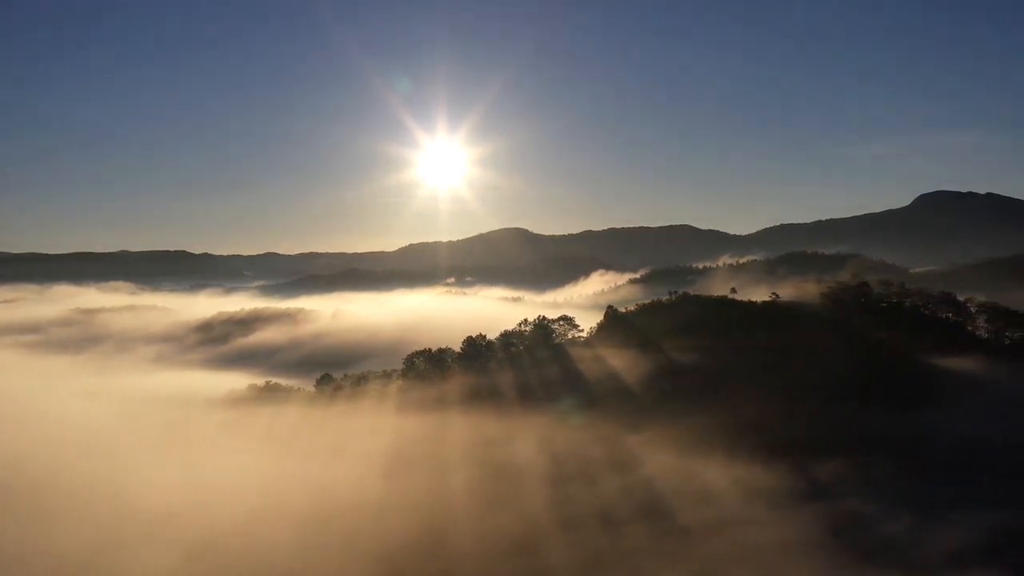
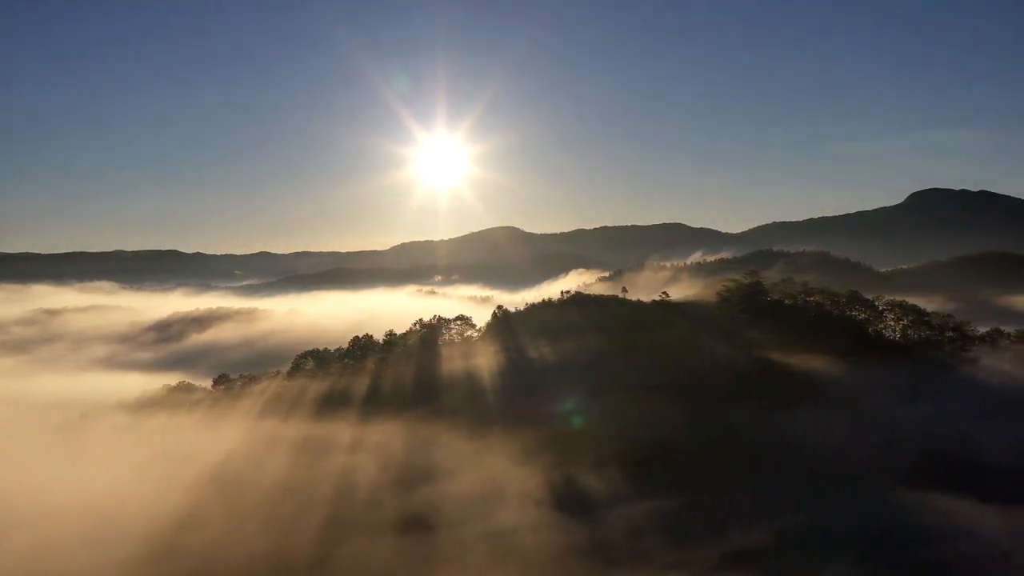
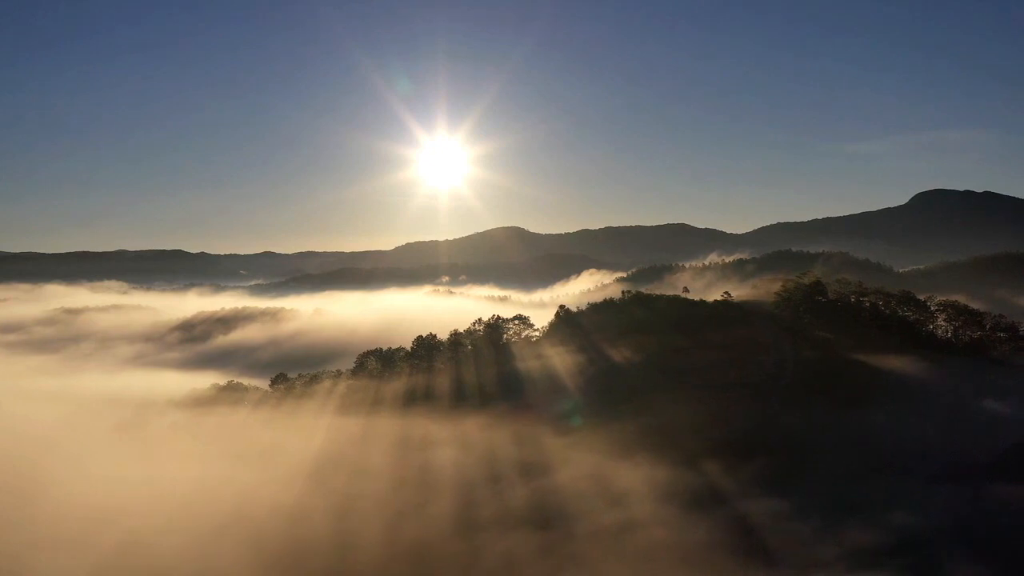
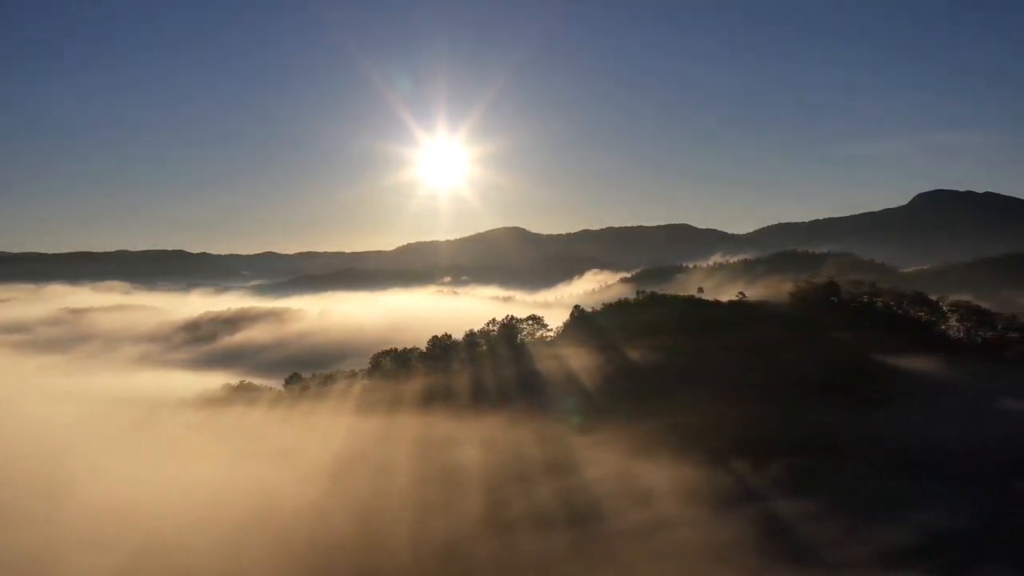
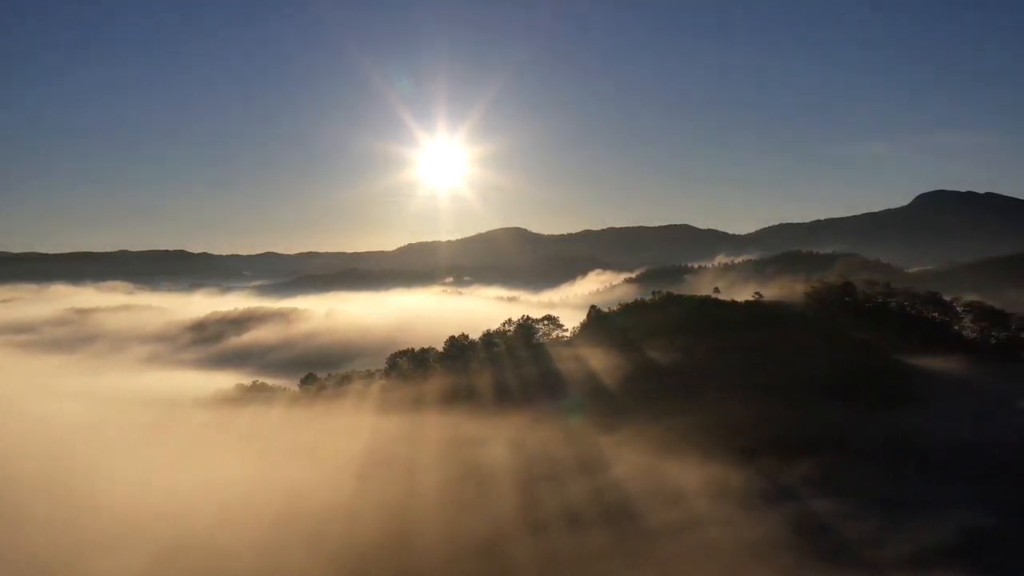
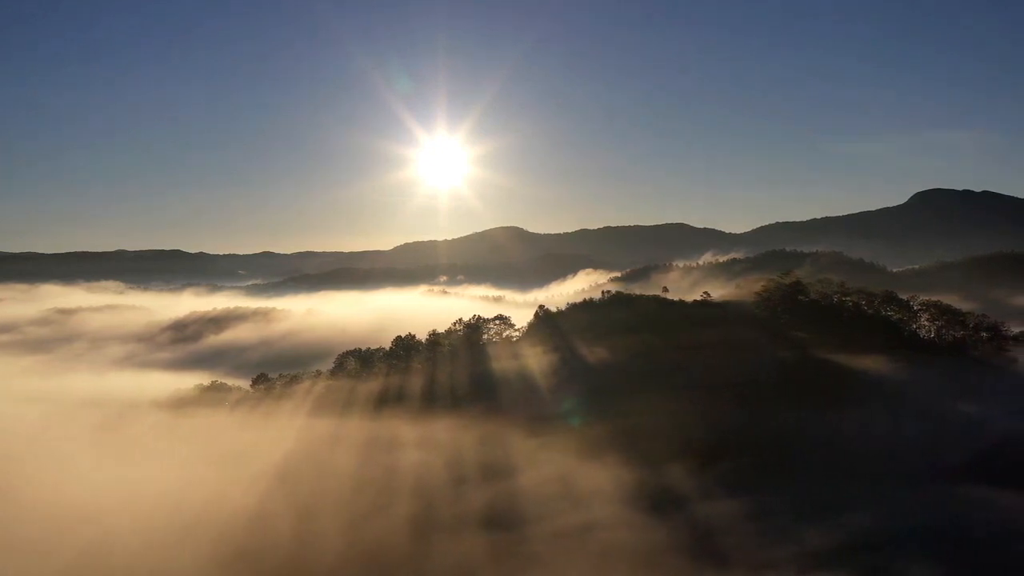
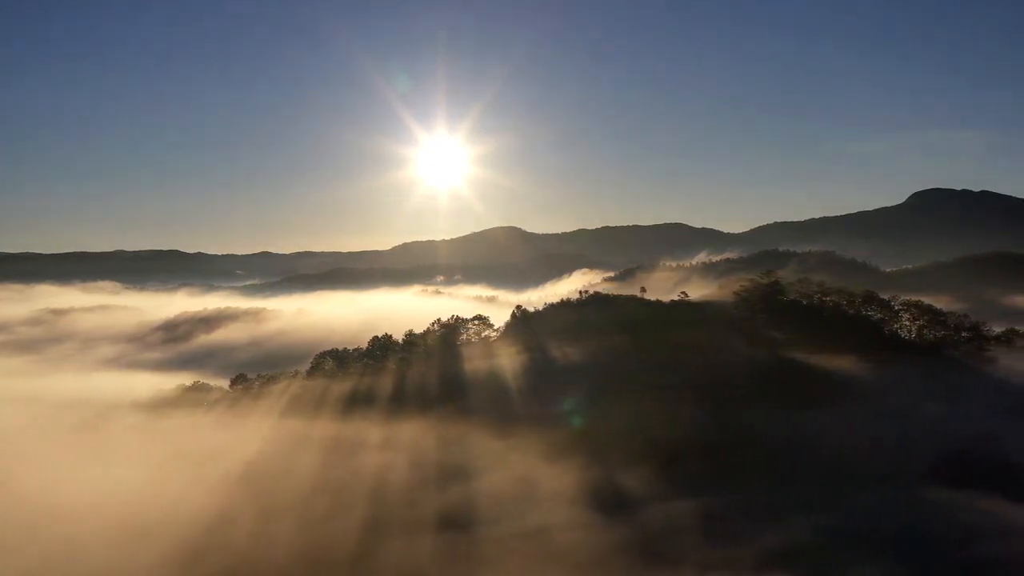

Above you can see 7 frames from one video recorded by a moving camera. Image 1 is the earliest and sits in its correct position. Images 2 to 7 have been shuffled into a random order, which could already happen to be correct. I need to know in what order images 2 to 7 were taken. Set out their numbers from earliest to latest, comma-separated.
5, 4, 3, 6, 7, 2
